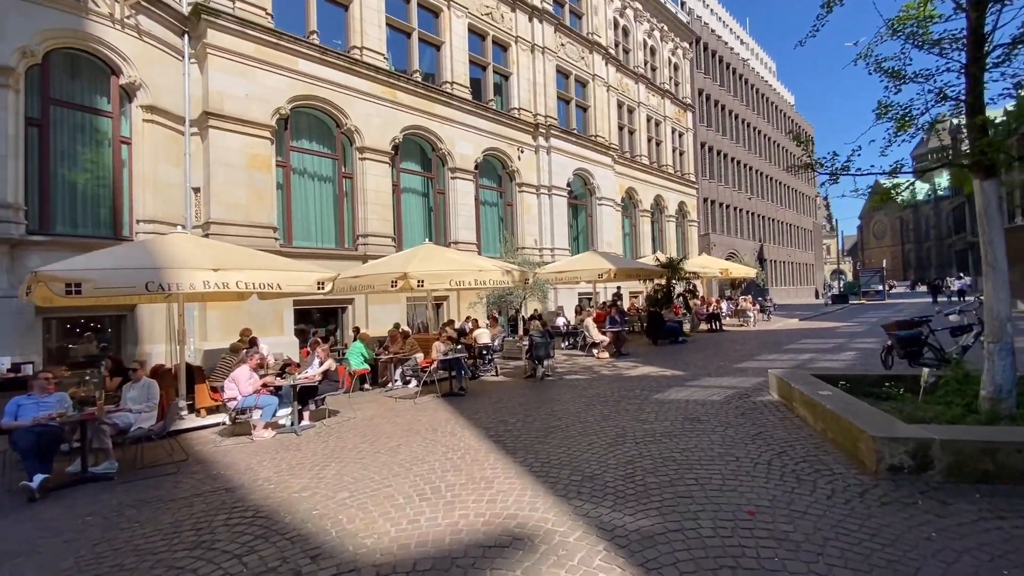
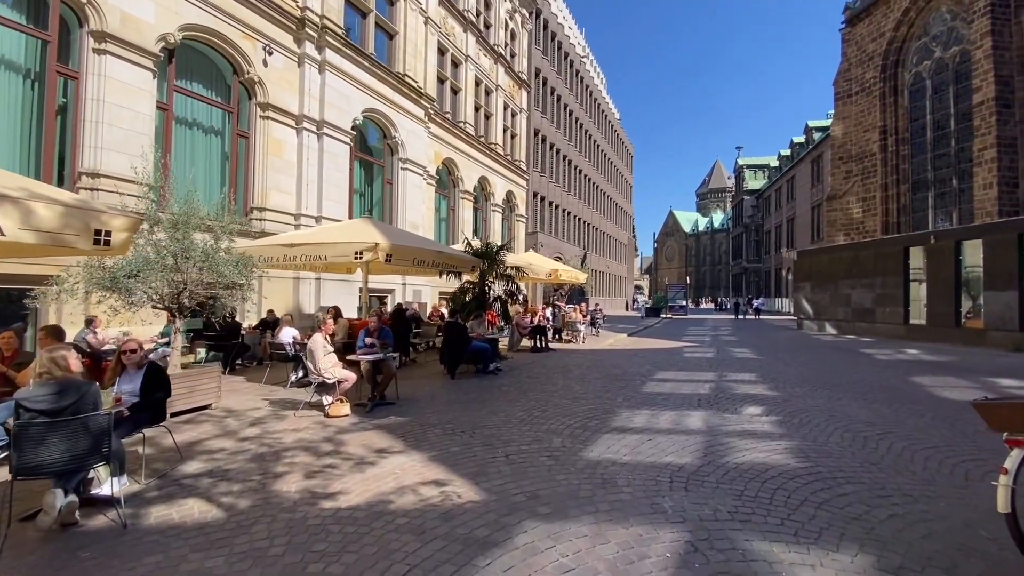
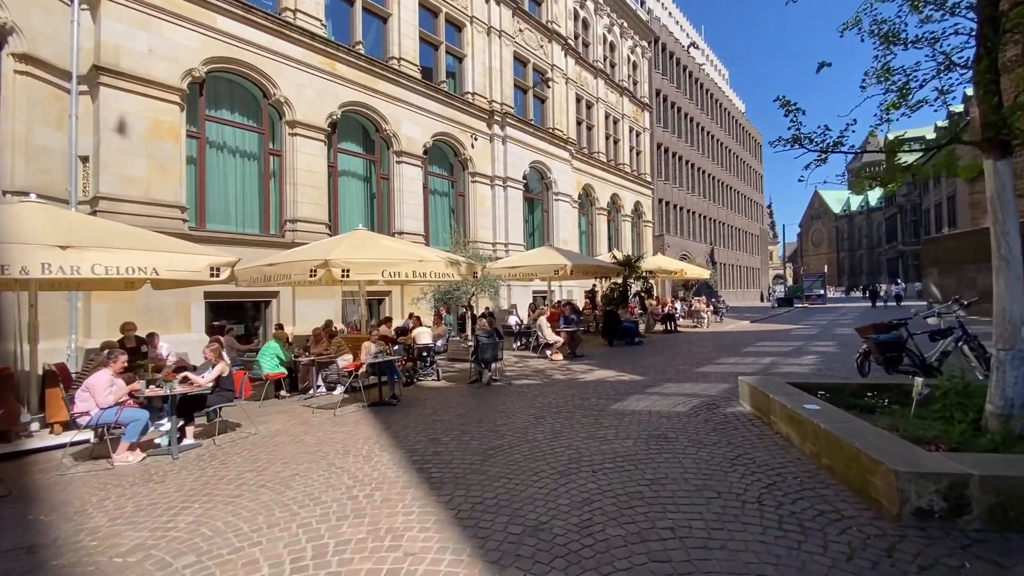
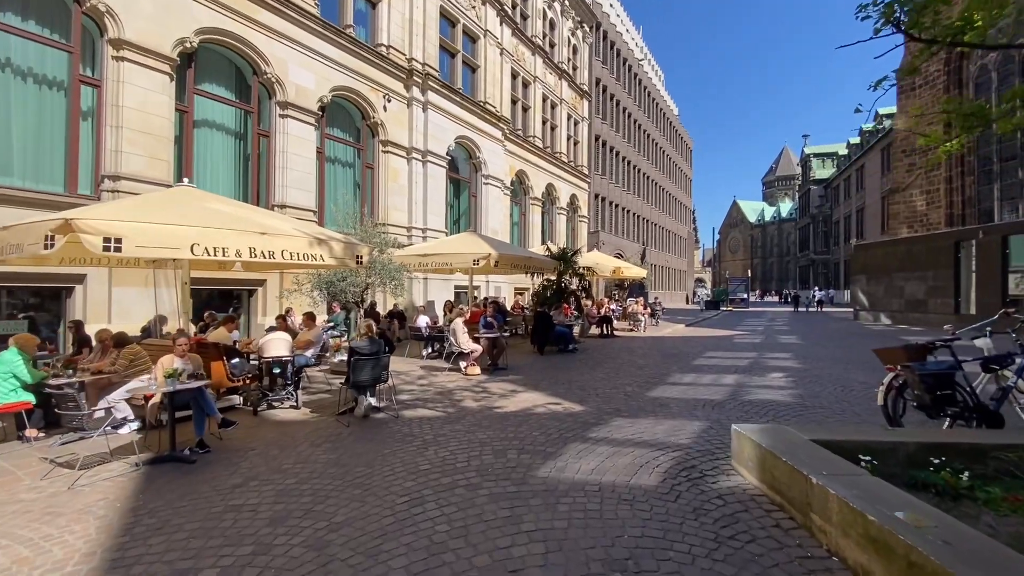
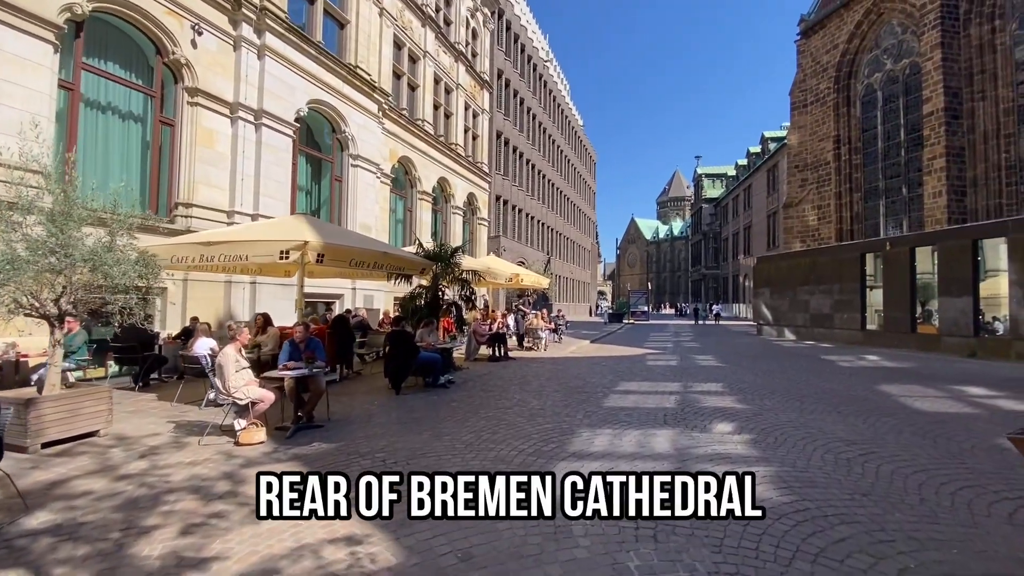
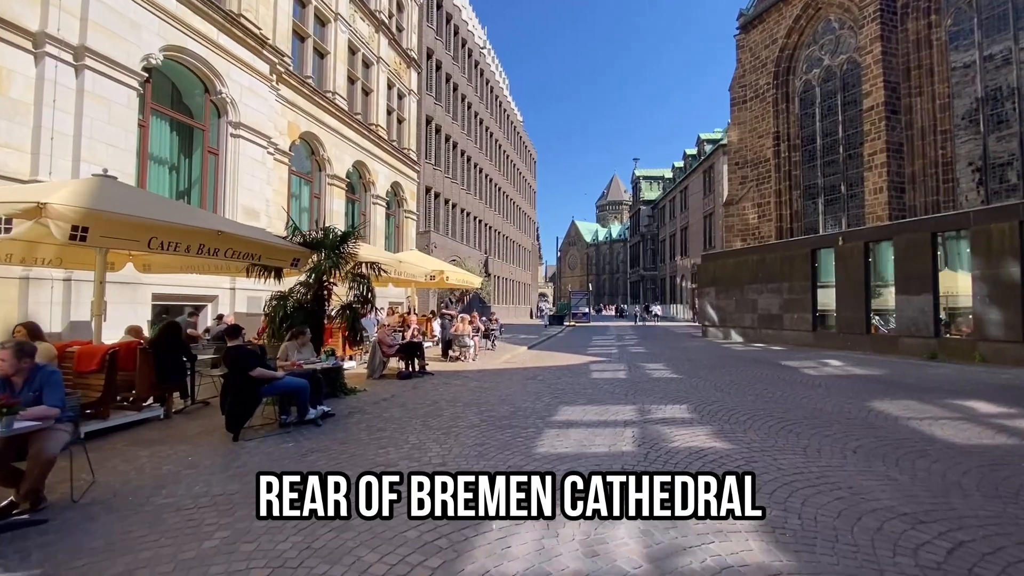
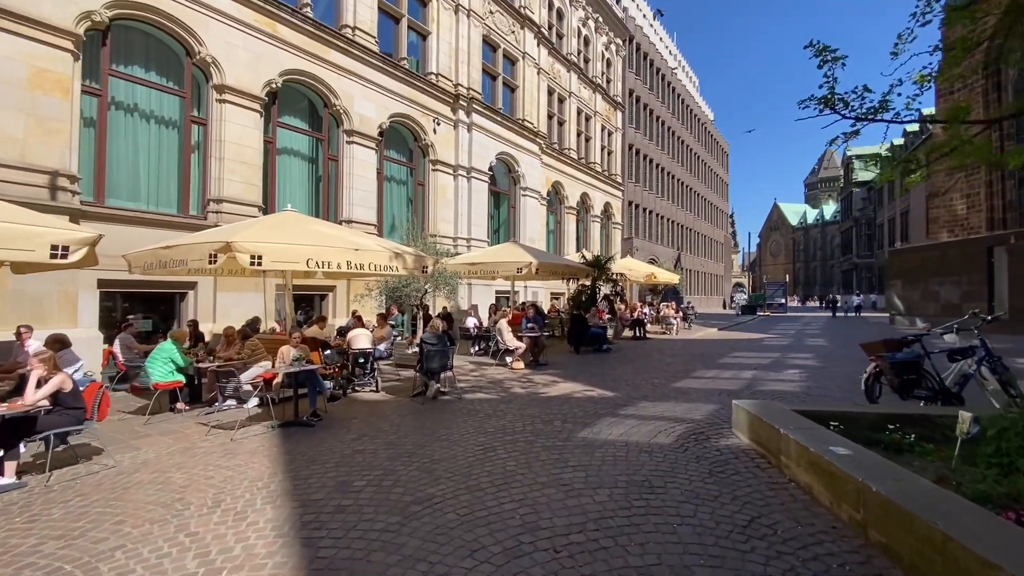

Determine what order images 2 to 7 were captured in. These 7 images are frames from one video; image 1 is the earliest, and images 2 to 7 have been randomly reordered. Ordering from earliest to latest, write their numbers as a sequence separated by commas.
3, 7, 4, 2, 5, 6
